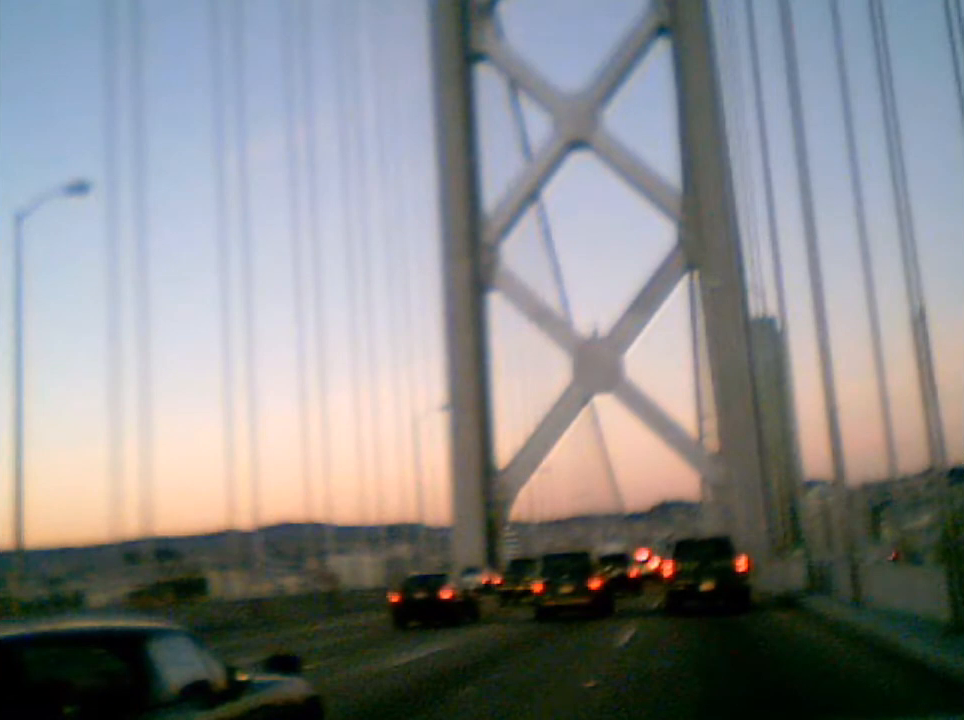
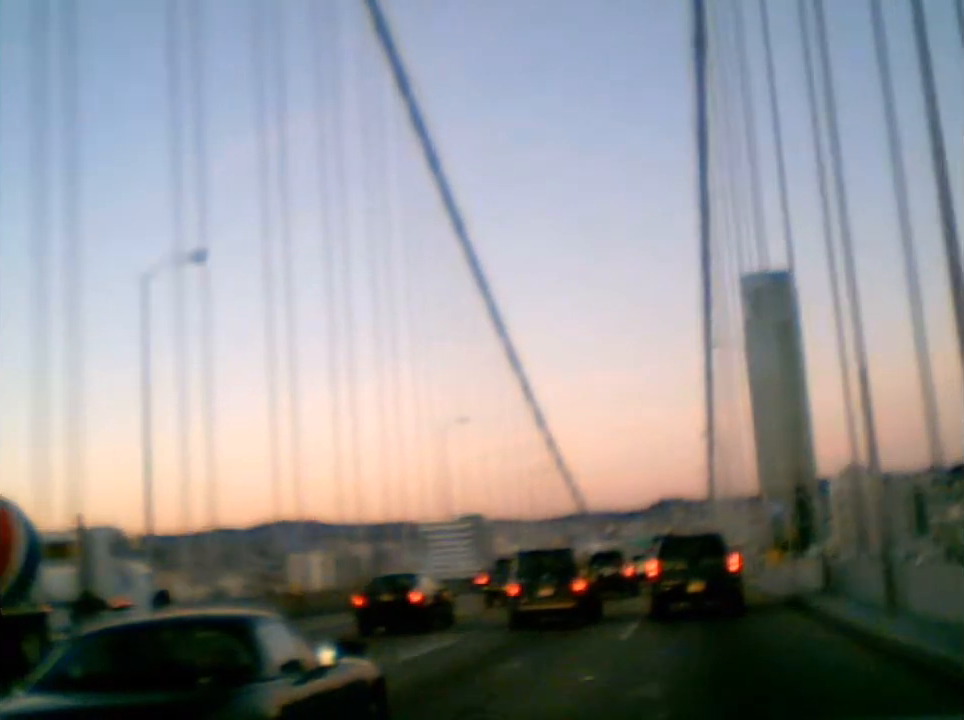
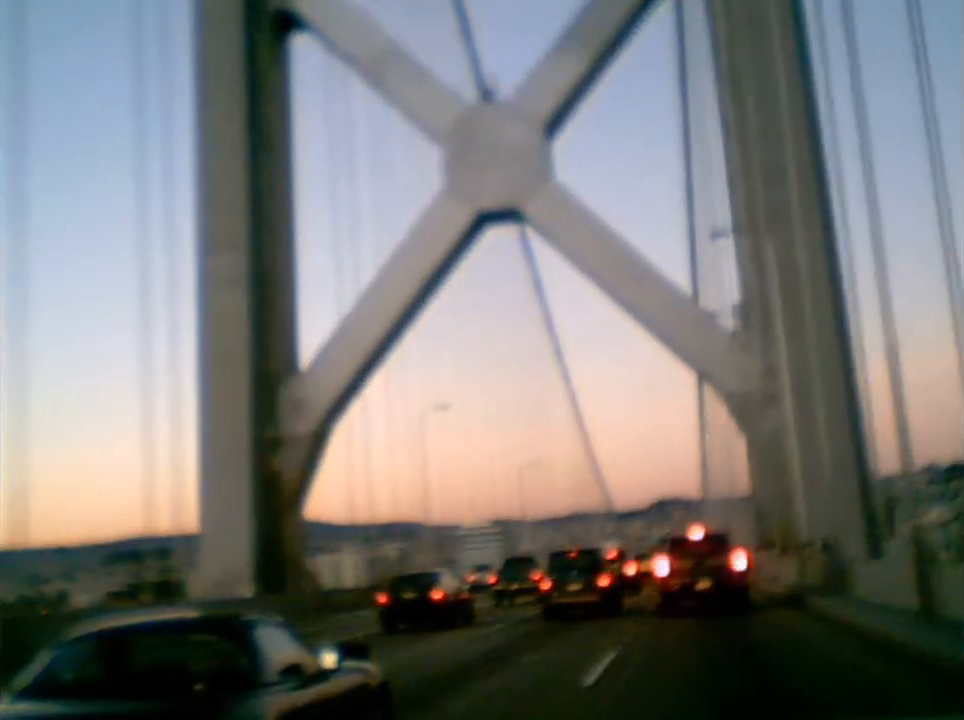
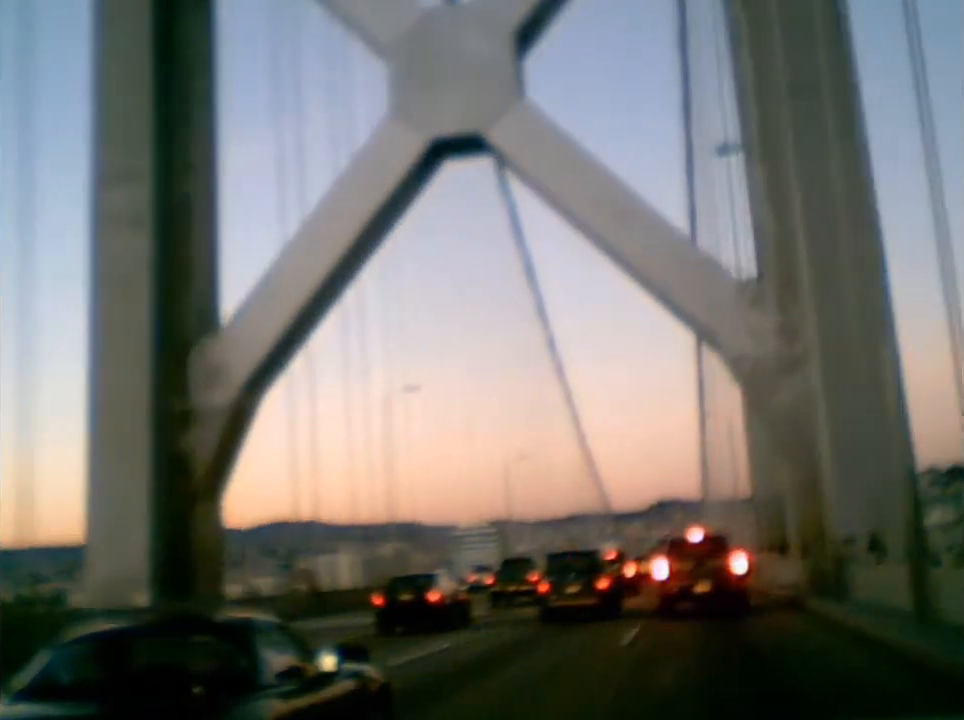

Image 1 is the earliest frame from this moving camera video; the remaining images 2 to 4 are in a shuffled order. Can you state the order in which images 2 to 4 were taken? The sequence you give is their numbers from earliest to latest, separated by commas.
3, 4, 2
